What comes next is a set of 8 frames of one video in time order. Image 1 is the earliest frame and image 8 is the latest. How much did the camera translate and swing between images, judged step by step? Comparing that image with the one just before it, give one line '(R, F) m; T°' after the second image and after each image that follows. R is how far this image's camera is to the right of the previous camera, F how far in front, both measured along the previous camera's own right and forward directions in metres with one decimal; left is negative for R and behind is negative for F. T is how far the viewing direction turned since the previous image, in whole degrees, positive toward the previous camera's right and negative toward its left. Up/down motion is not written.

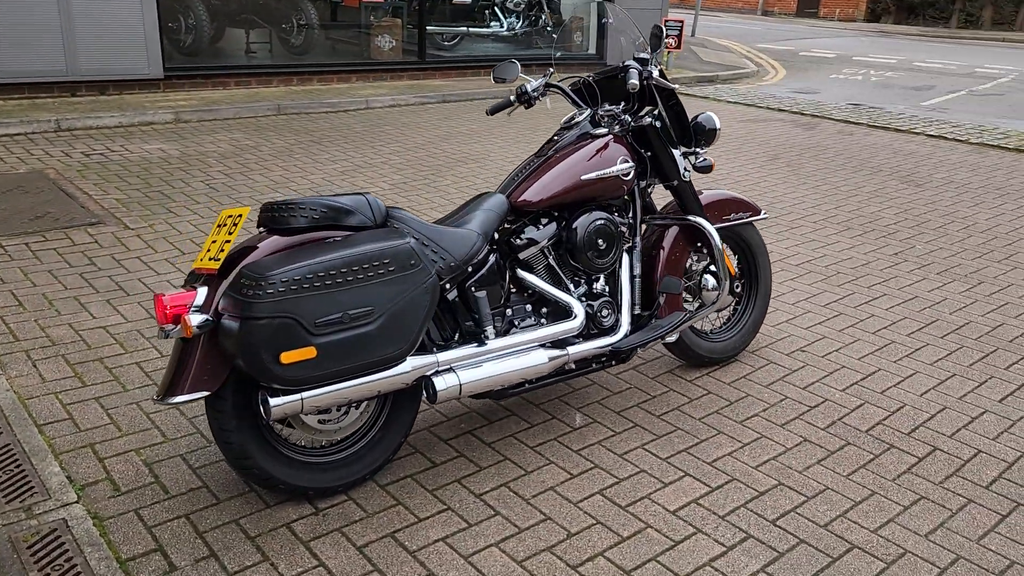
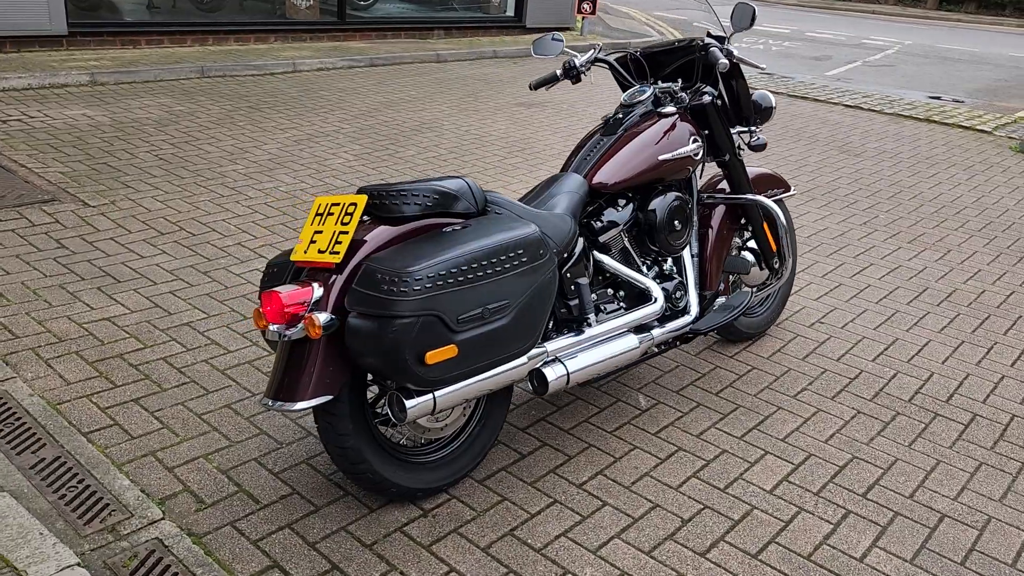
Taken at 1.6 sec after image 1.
(-0.8, +0.2) m; +8°
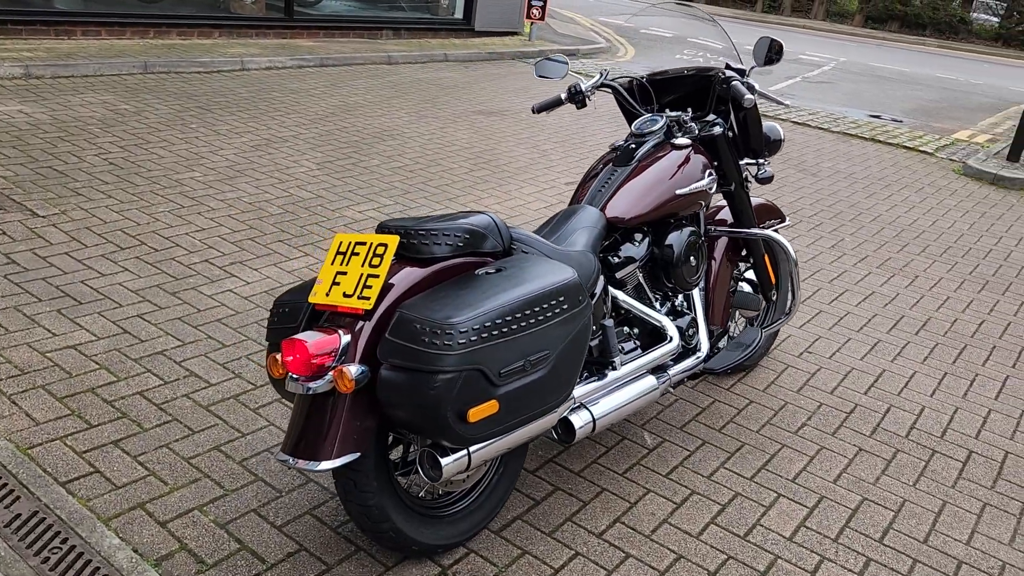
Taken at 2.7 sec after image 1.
(-0.3, +0.2) m; +5°
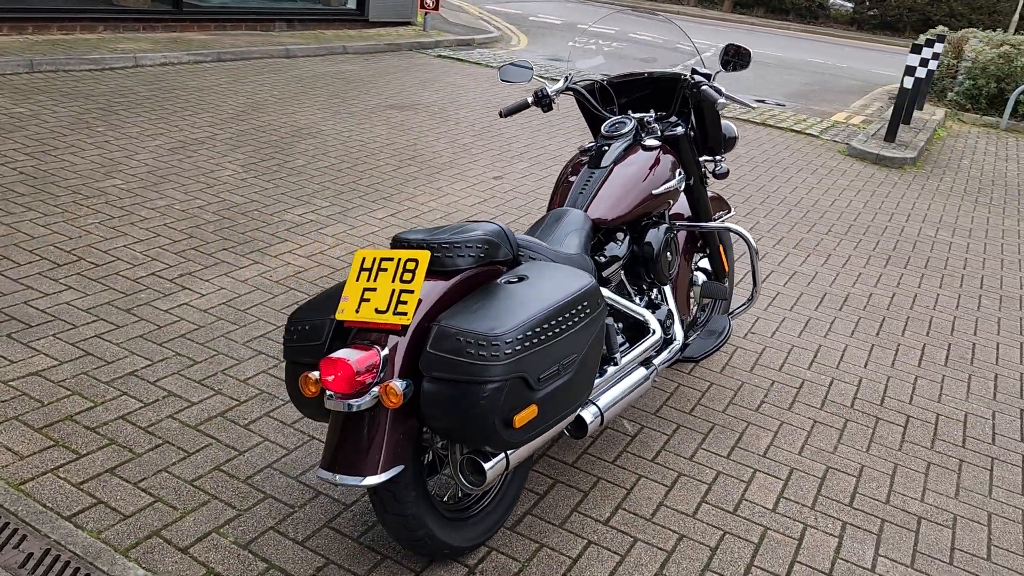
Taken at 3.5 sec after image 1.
(-0.4, -0.1) m; +8°
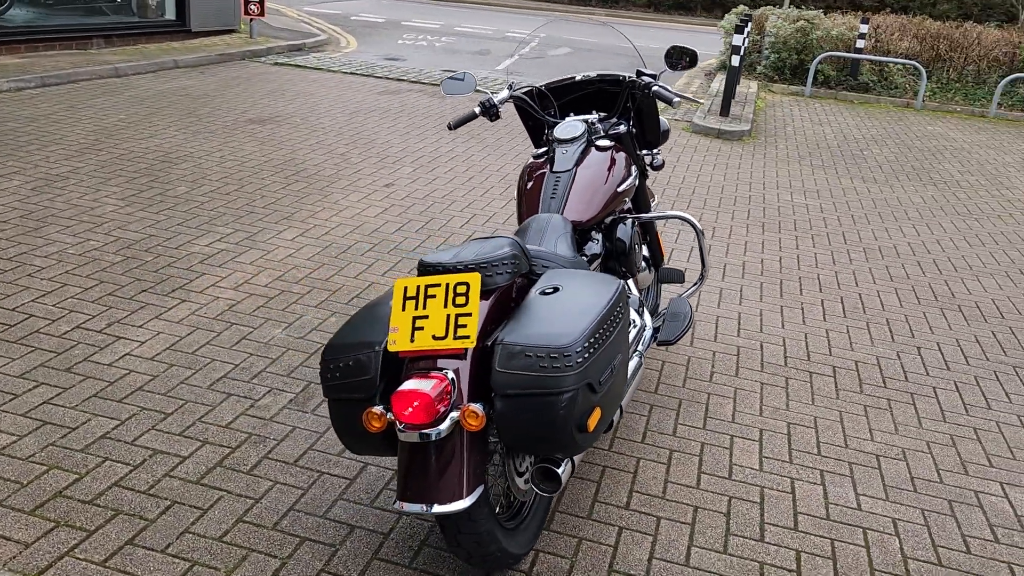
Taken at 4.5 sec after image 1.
(-0.6, 0.0) m; +11°
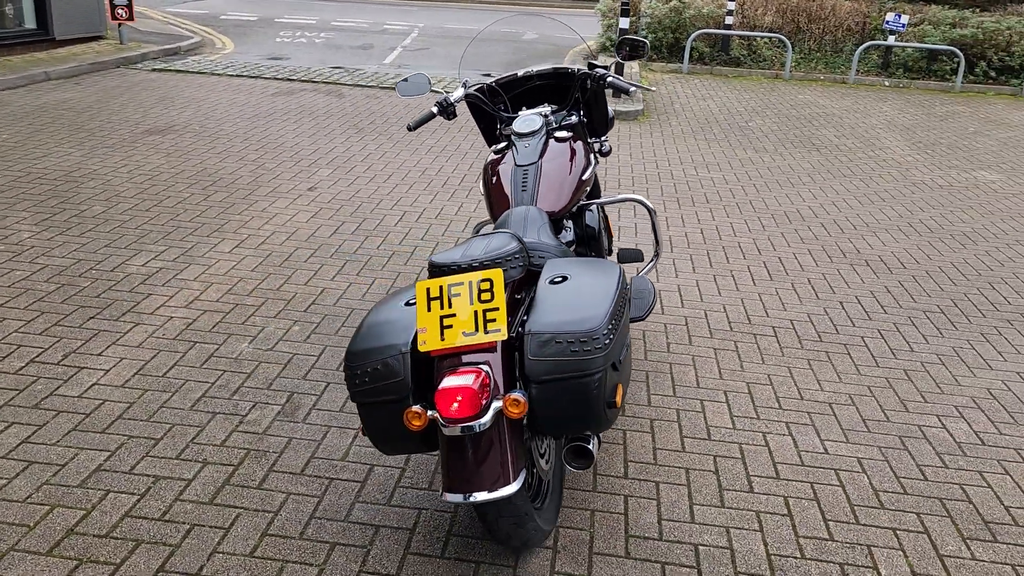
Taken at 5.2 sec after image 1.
(-0.4, -0.1) m; +8°
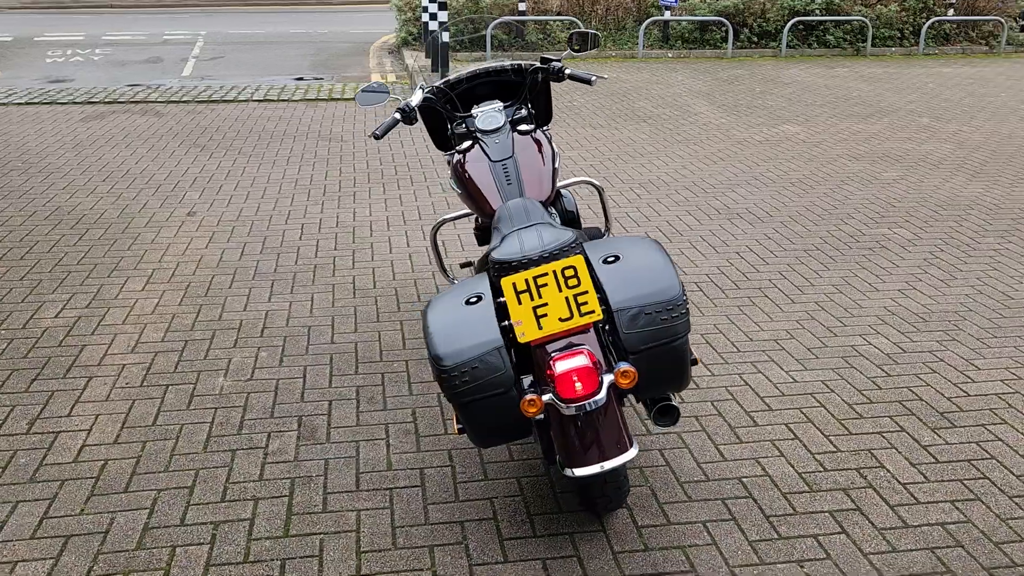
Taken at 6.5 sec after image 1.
(-0.9, -0.1) m; +14°
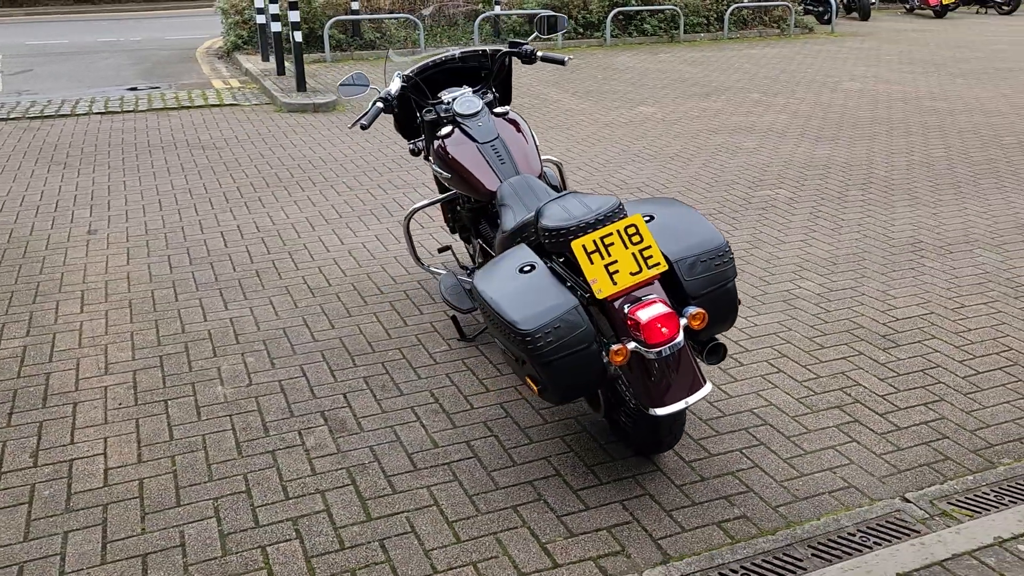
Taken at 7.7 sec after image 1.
(-0.9, -0.1) m; +12°
